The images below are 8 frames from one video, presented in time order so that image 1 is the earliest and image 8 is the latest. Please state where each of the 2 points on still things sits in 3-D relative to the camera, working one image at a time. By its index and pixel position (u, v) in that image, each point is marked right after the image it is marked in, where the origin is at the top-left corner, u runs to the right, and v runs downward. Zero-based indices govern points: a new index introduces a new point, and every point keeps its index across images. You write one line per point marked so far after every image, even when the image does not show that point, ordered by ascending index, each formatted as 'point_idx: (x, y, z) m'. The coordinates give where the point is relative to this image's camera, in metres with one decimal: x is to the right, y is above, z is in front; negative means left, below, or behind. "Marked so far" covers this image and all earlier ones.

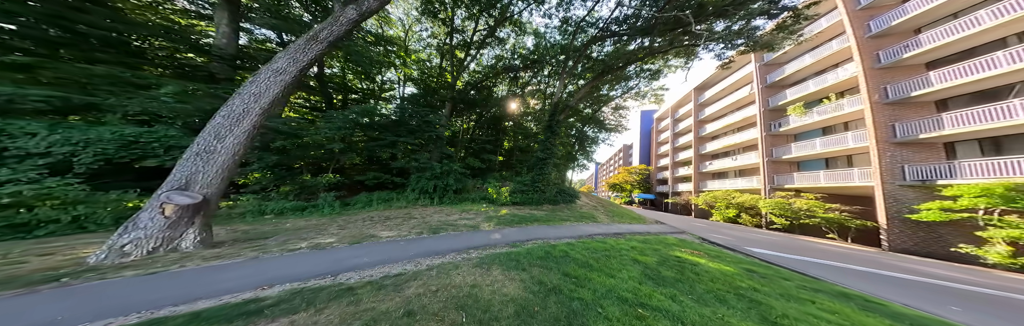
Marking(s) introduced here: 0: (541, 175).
0: (+1.5, -0.6, +10.3) m
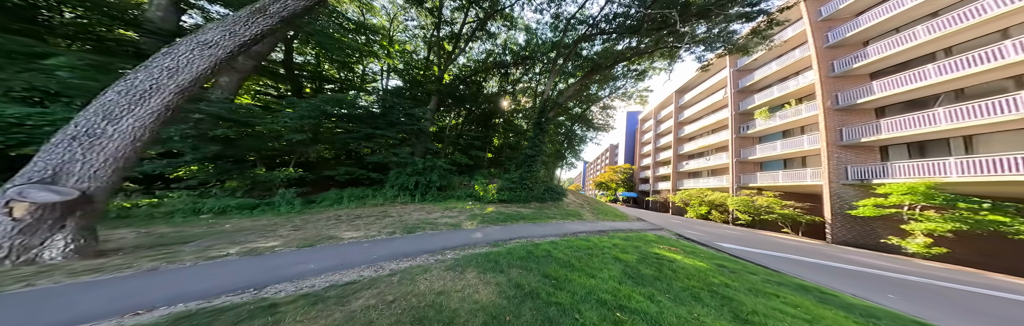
0: (+0.9, -0.5, +10.3) m
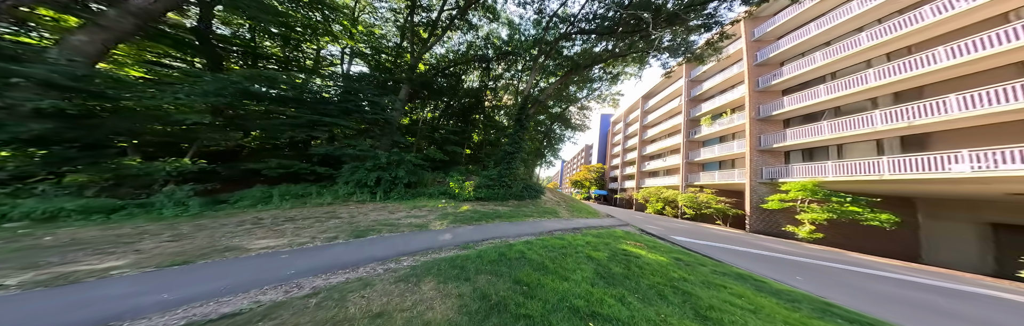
0: (-0.2, -0.4, +10.2) m
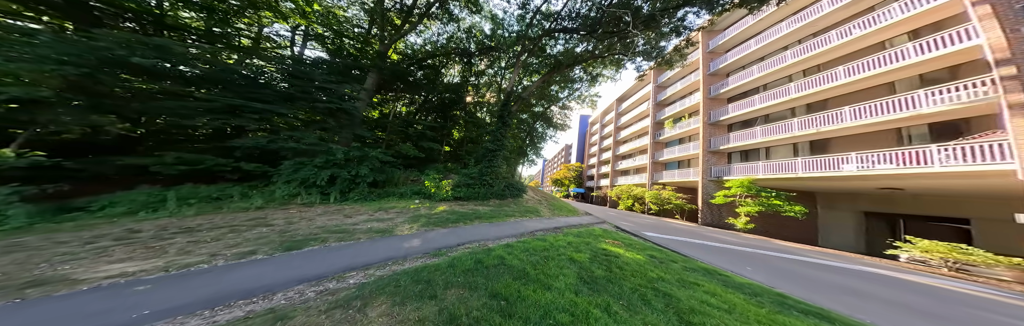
0: (-1.2, -0.3, +9.9) m
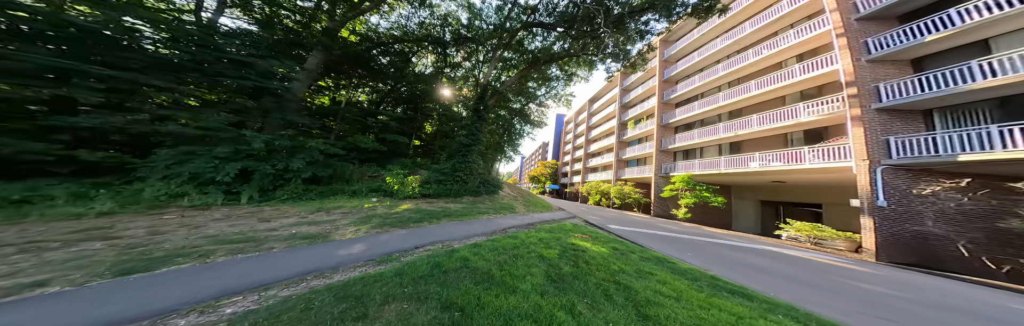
0: (-2.4, 0.0, +9.5) m
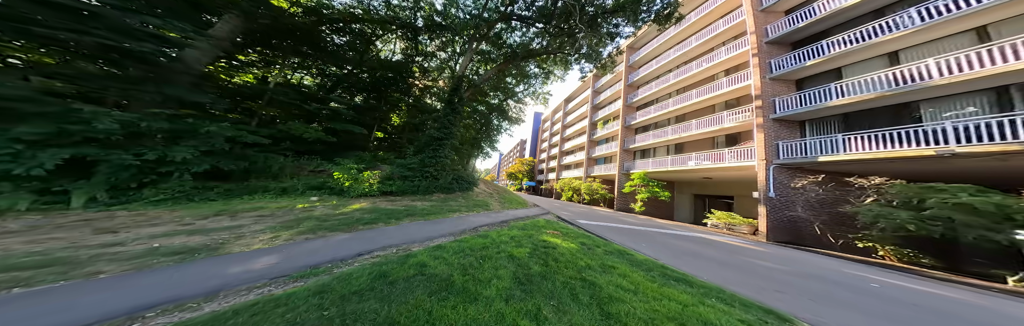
0: (-3.6, +0.2, +8.9) m
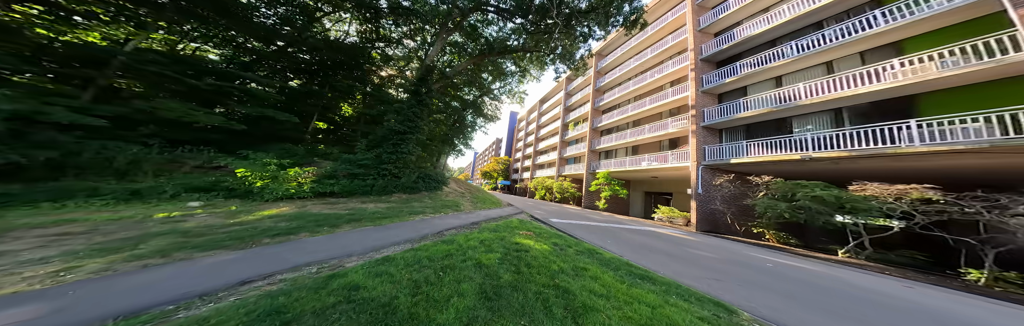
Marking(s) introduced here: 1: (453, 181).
0: (-4.8, +0.3, +8.0) m
1: (-4.2, -1.4, +14.0) m
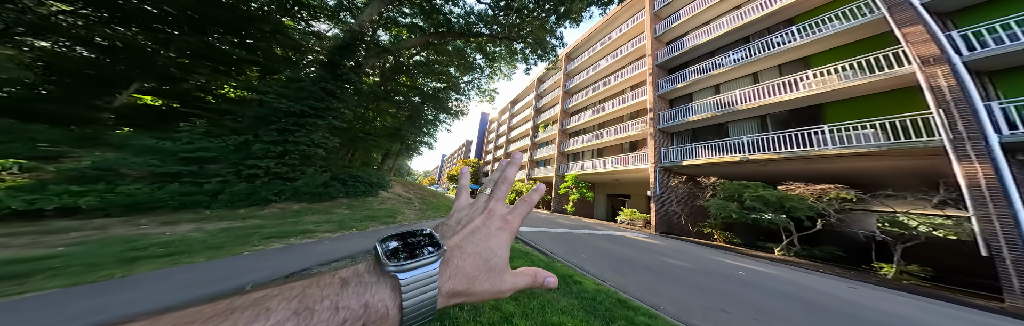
0: (-6.3, +0.4, +5.9) m
1: (-6.6, -1.4, +11.9) m
